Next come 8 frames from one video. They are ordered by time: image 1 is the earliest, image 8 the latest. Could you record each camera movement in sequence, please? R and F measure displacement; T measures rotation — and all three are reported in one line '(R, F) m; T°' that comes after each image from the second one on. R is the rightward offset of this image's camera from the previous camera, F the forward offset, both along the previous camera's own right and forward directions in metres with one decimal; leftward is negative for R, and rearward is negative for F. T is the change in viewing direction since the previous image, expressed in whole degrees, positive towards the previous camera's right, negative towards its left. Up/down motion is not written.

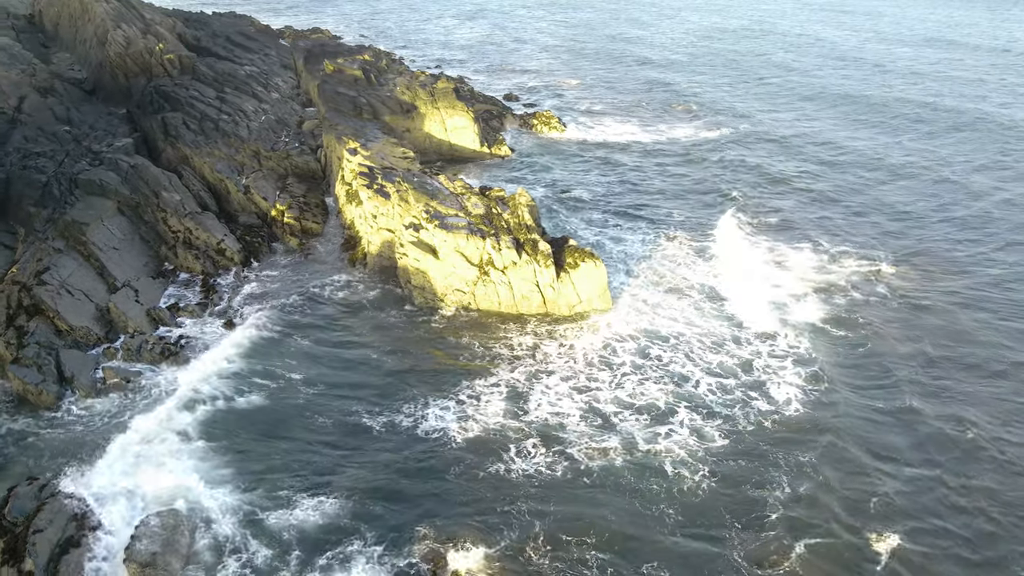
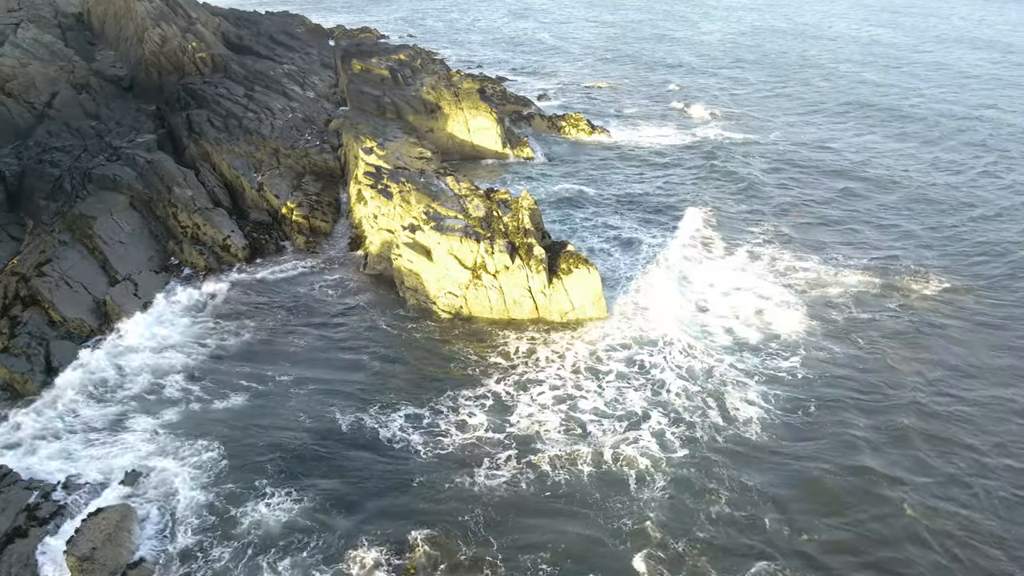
(+2.3, +0.6) m; -4°
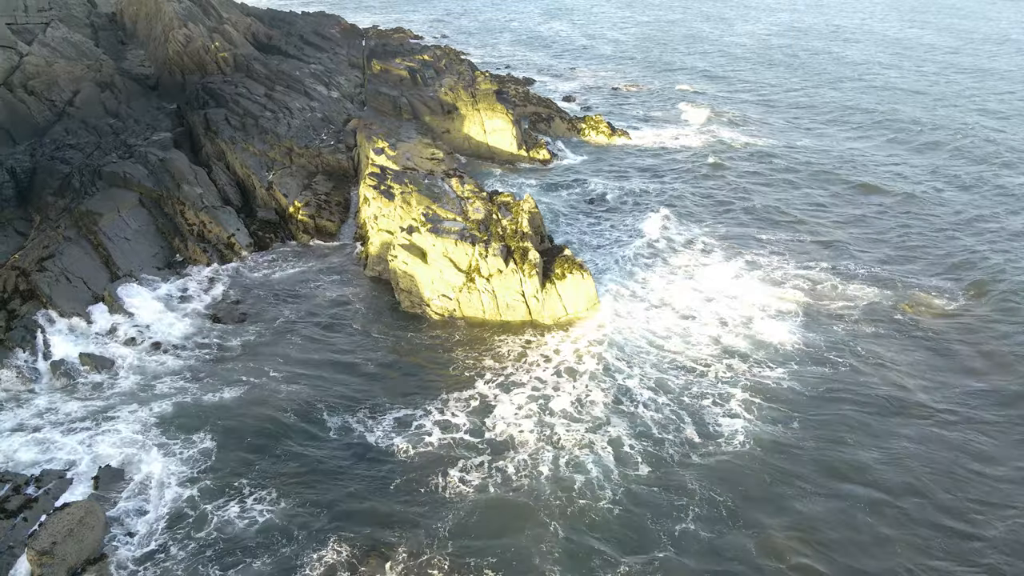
(+1.6, +0.3) m; -2°
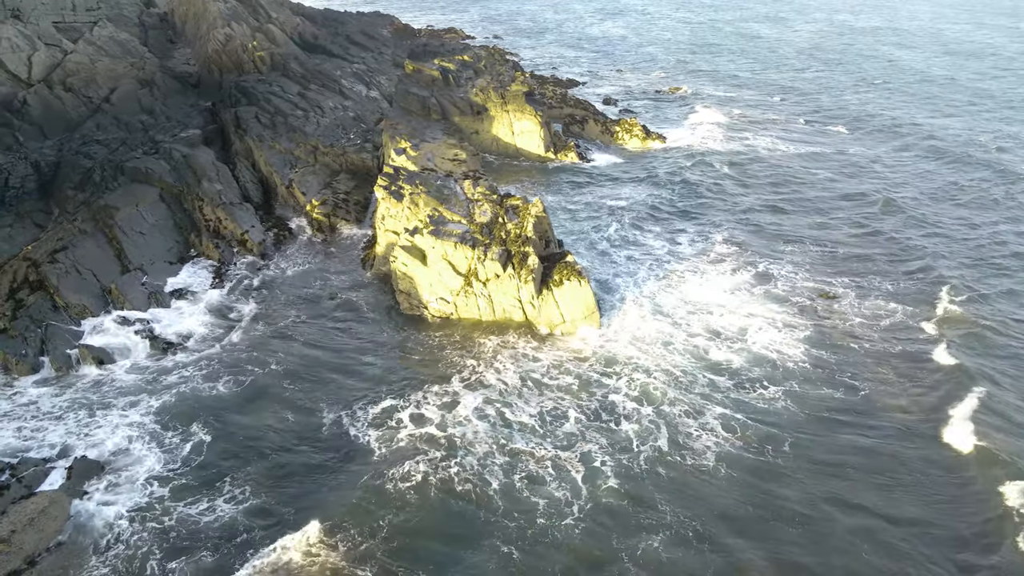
(+2.2, +0.6) m; -4°
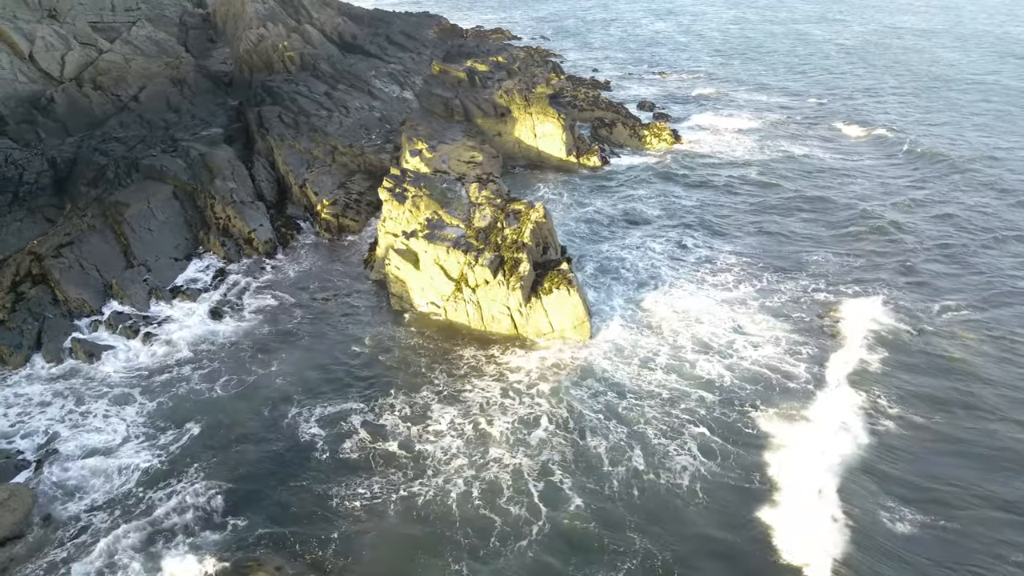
(+2.3, +0.5) m; -4°
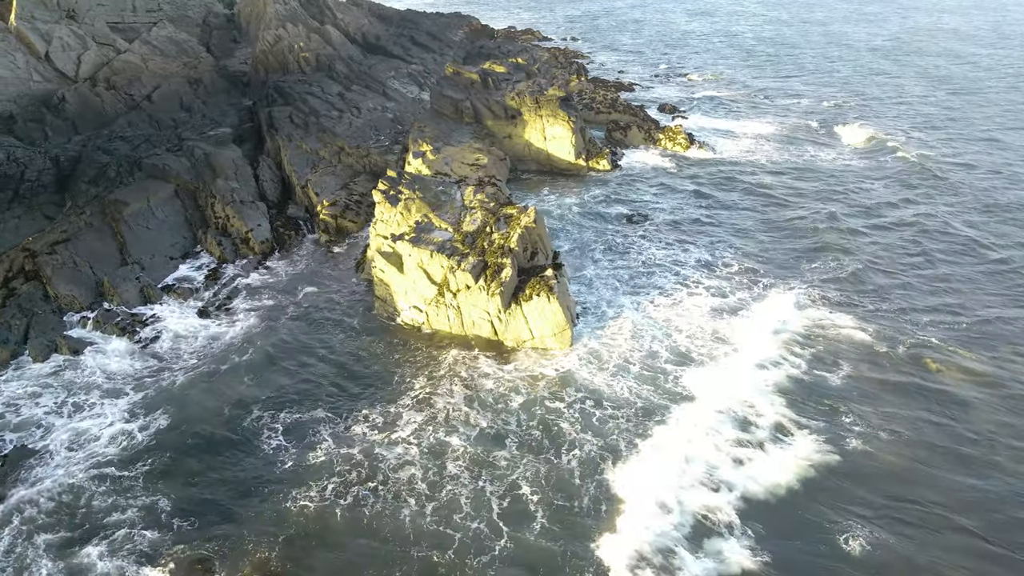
(+2.1, +0.2) m; -2°
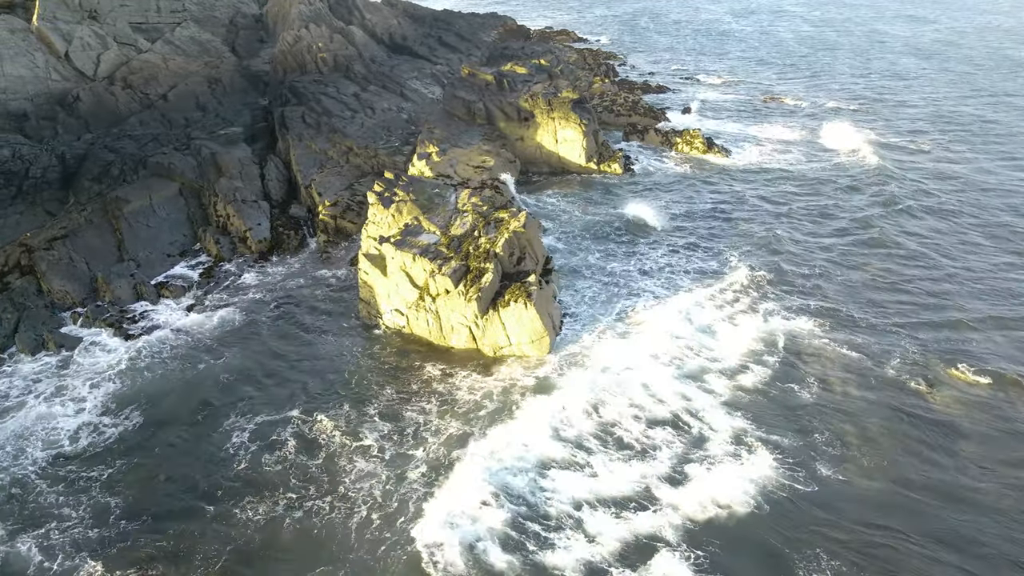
(+2.3, +0.3) m; -3°
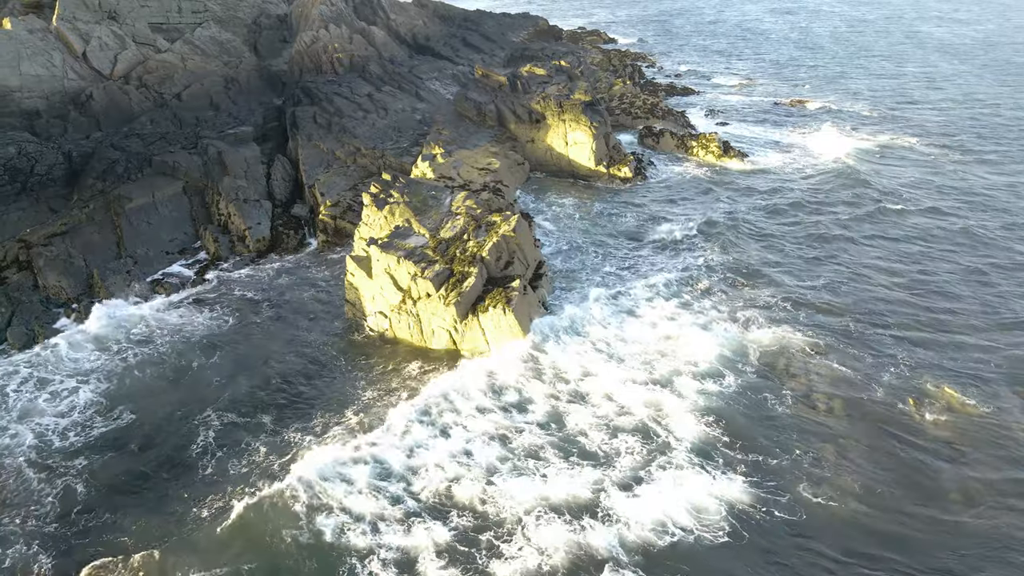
(+2.1, +0.2) m; -2°
